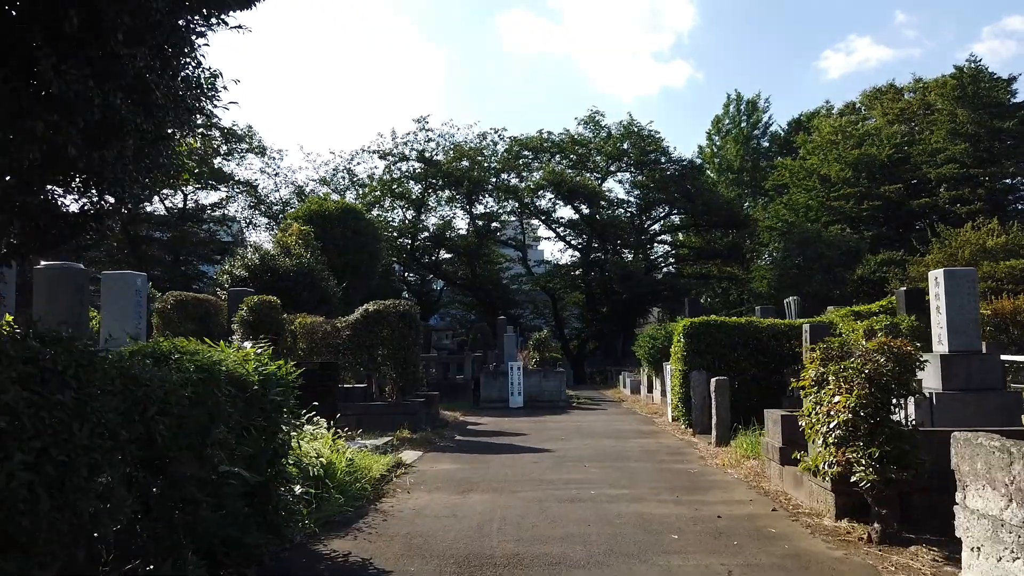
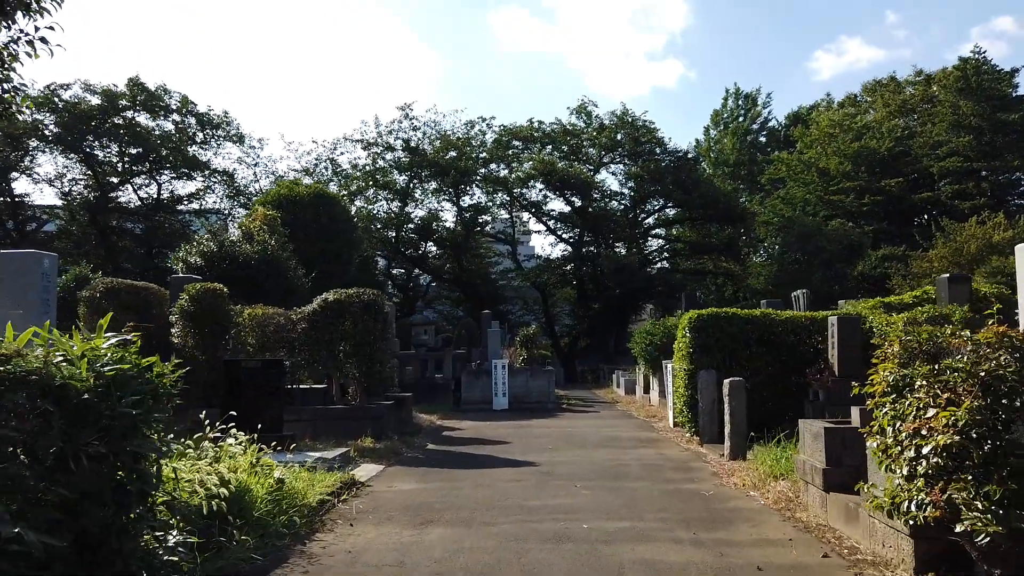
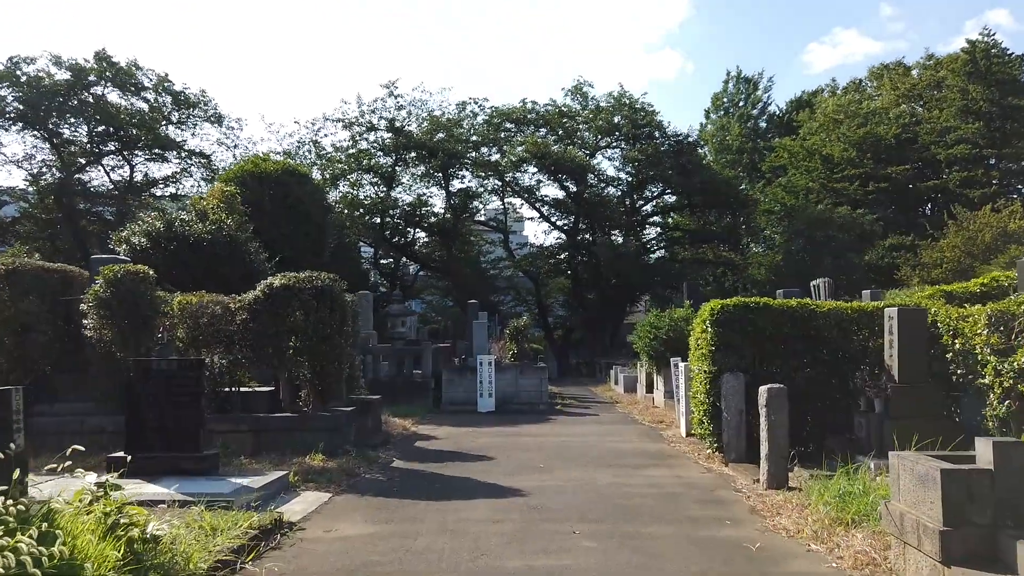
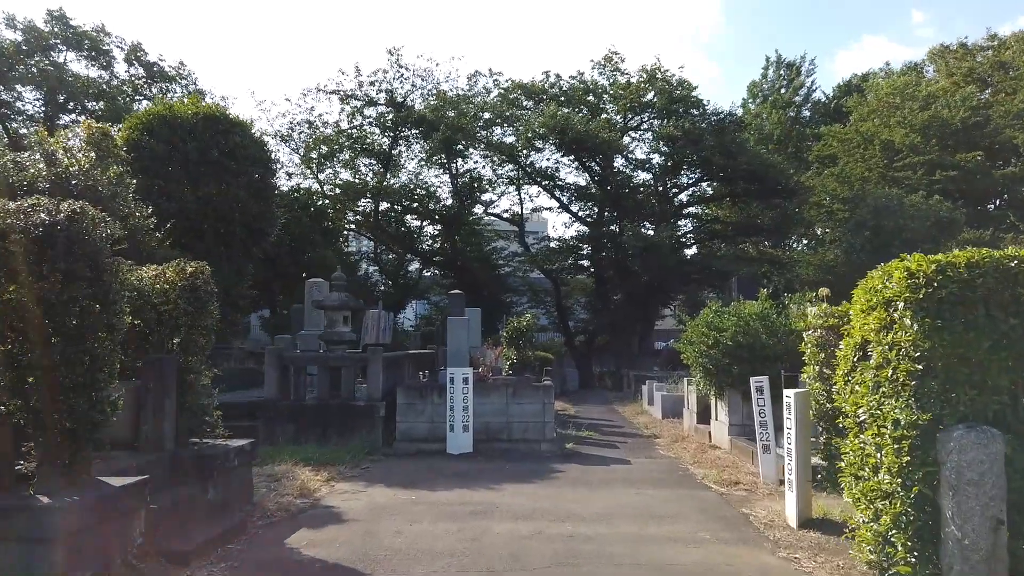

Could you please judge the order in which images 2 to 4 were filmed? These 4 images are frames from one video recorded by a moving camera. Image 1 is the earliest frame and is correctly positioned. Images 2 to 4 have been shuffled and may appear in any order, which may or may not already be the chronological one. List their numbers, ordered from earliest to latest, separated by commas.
2, 3, 4
